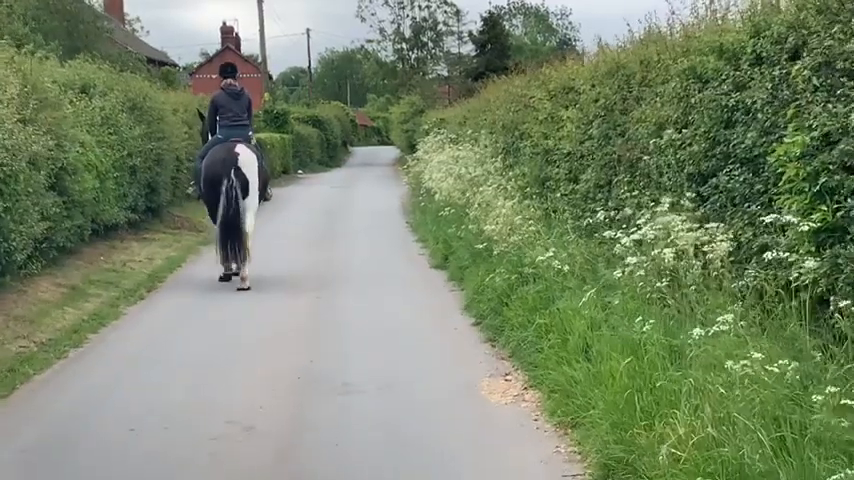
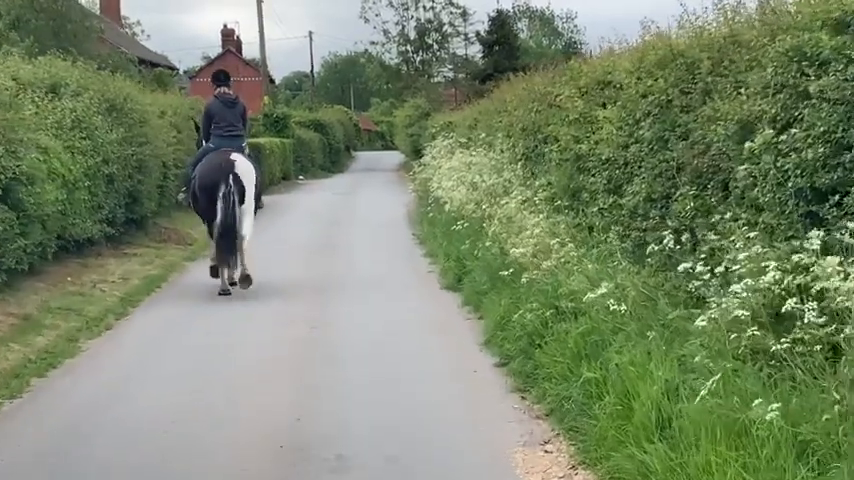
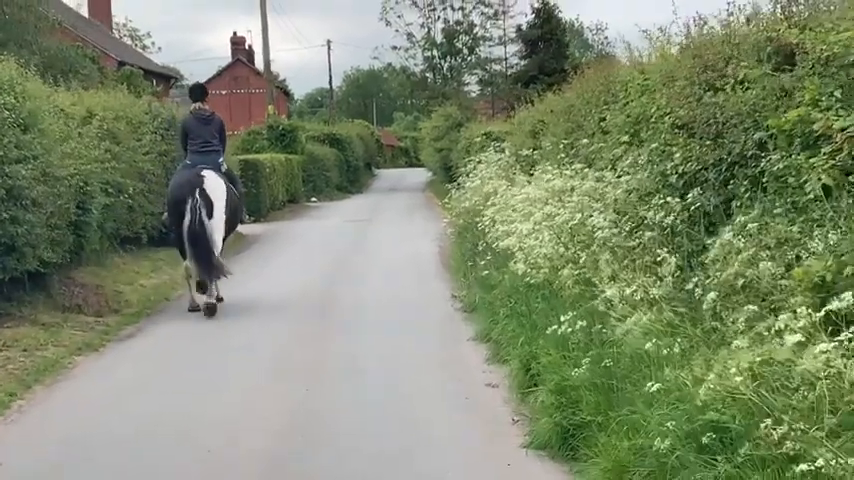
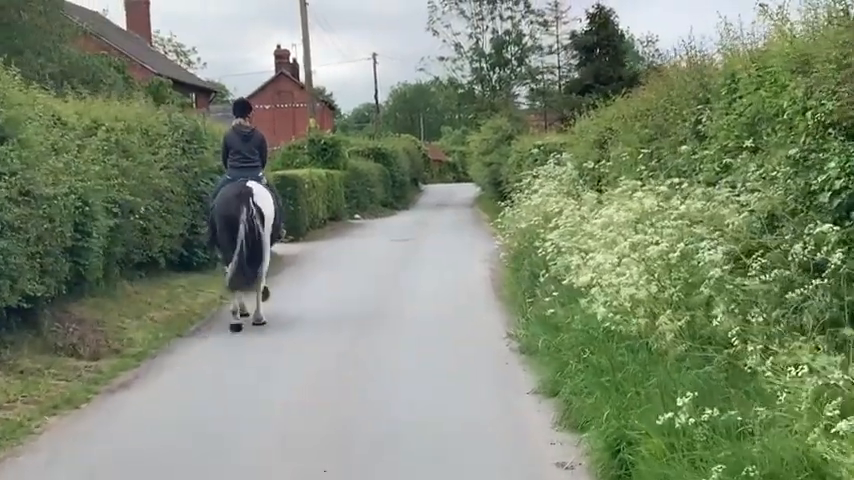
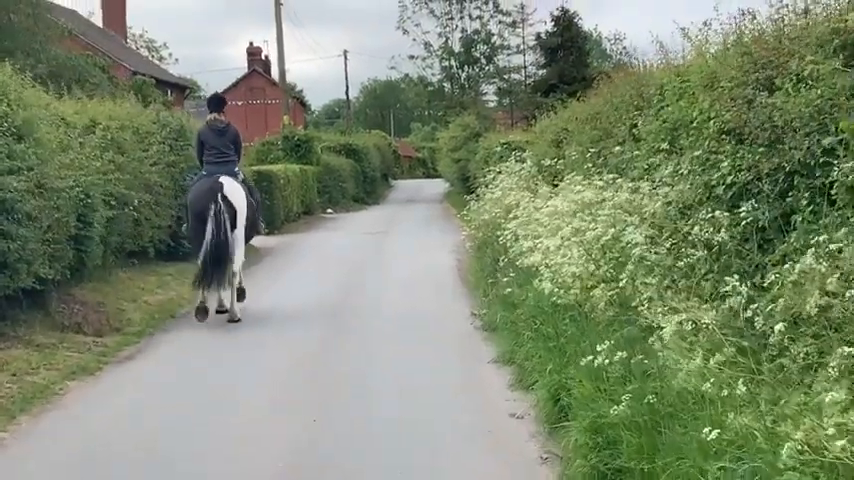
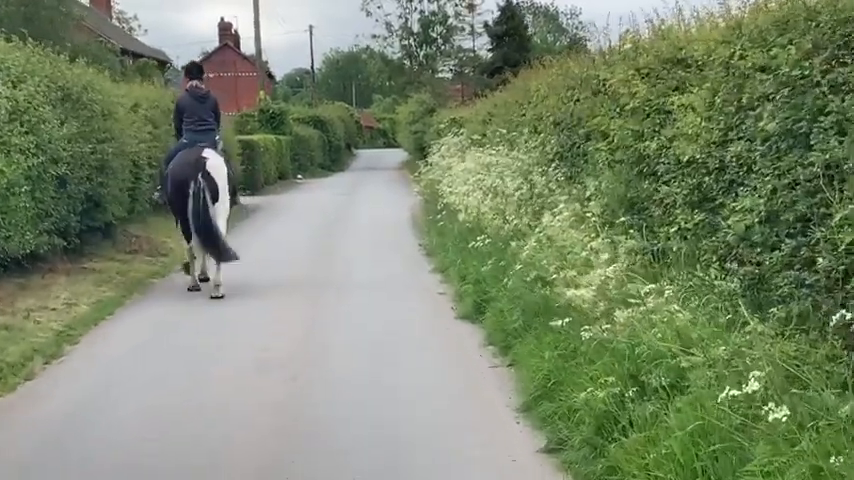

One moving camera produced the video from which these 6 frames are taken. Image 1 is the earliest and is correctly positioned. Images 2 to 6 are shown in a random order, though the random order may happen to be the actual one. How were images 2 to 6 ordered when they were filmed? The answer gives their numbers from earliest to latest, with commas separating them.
2, 6, 3, 5, 4
